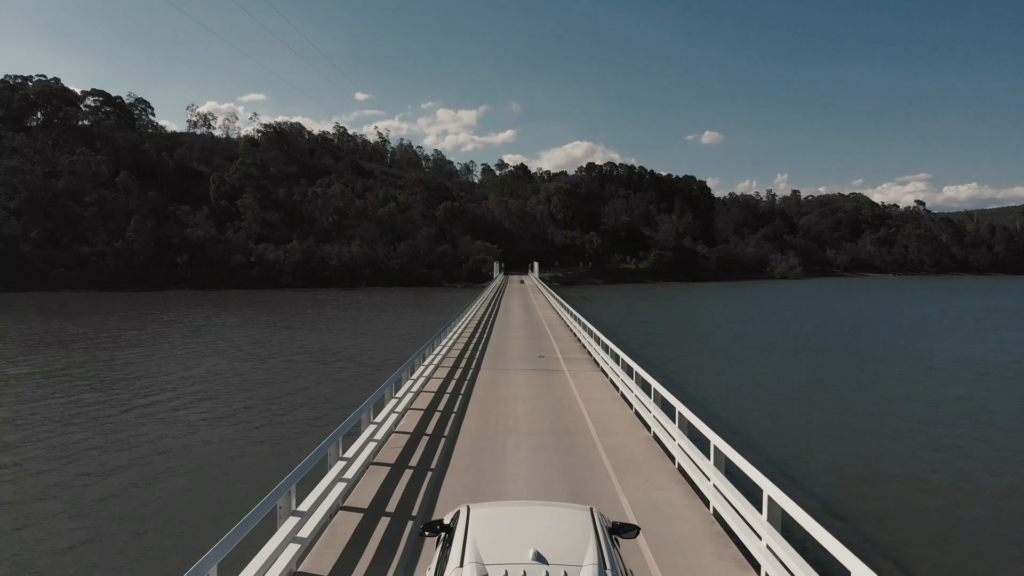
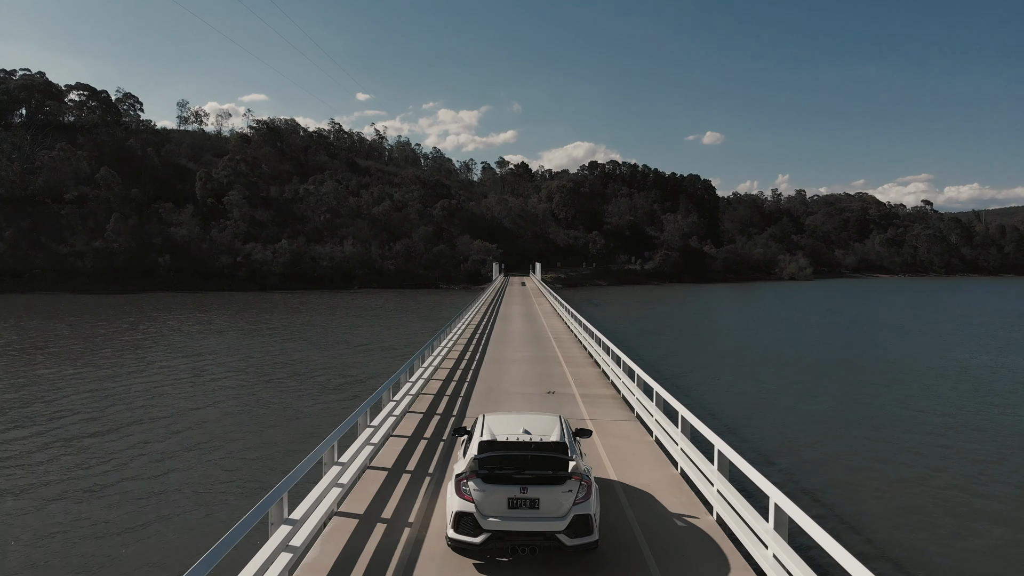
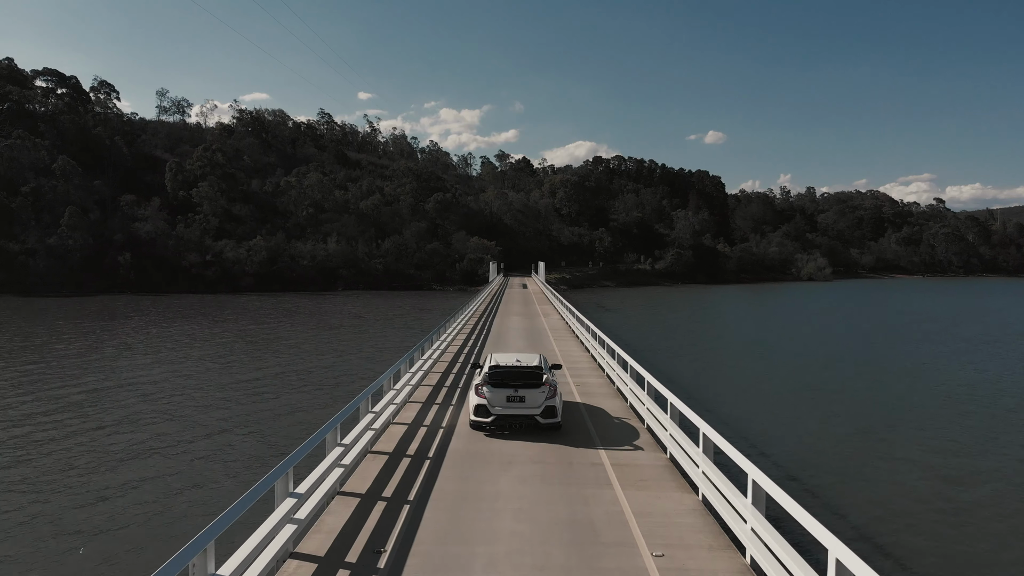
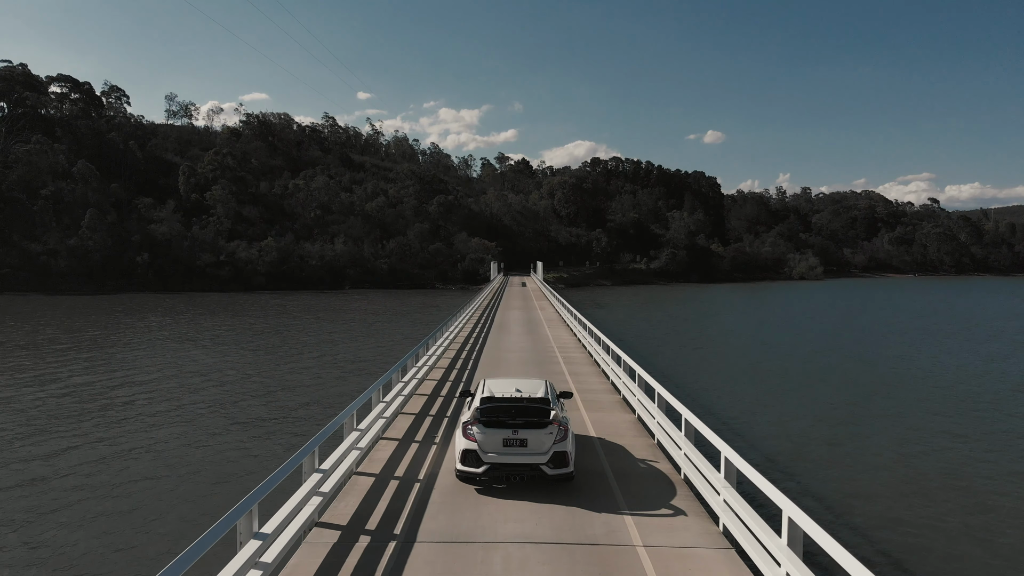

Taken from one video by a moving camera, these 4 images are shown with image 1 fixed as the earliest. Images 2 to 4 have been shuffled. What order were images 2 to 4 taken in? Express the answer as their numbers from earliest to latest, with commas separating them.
2, 4, 3
